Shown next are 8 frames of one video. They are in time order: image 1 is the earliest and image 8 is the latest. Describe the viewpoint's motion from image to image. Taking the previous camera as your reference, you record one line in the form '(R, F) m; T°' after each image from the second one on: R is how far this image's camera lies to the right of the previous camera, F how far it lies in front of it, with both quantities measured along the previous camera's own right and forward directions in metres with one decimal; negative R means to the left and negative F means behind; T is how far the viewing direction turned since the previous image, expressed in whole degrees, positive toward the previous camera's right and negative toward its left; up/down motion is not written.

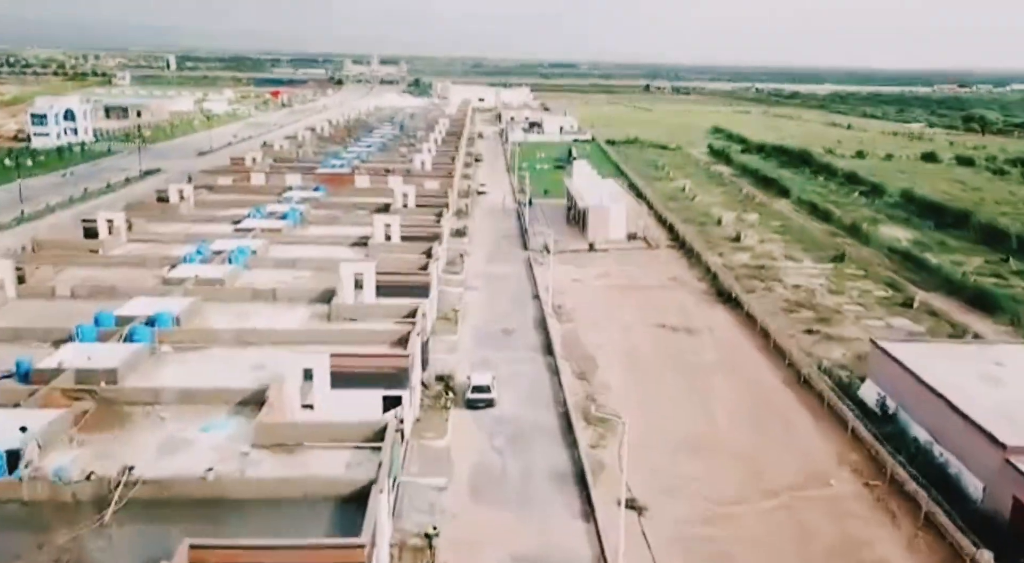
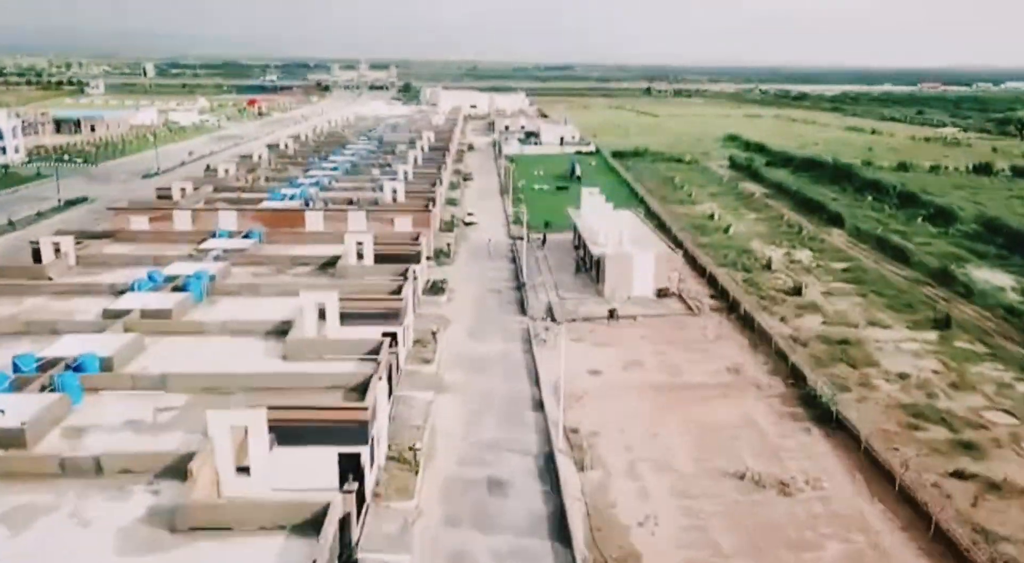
(+0.2, +9.0) m; 0°
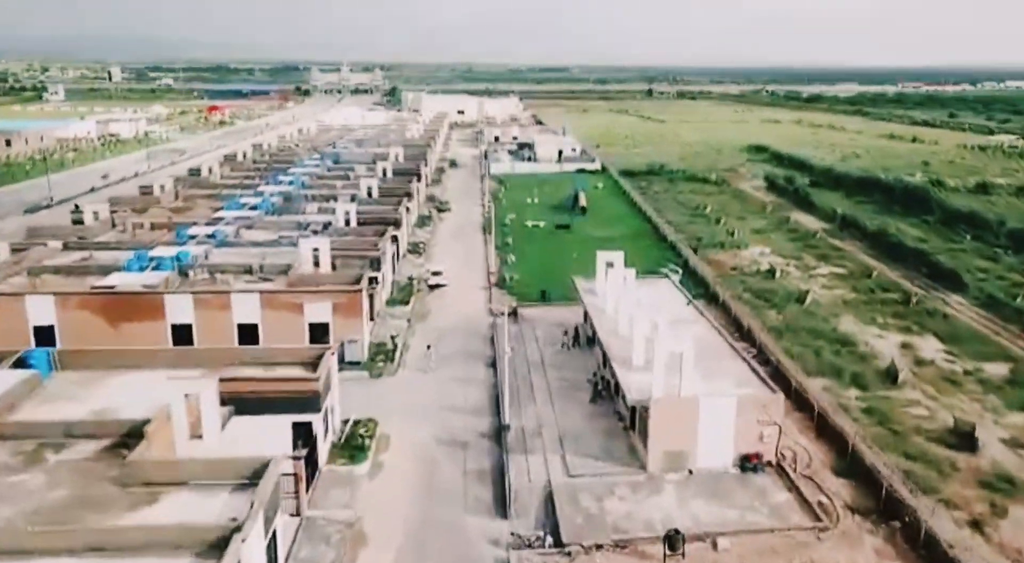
(+0.5, +12.3) m; 0°
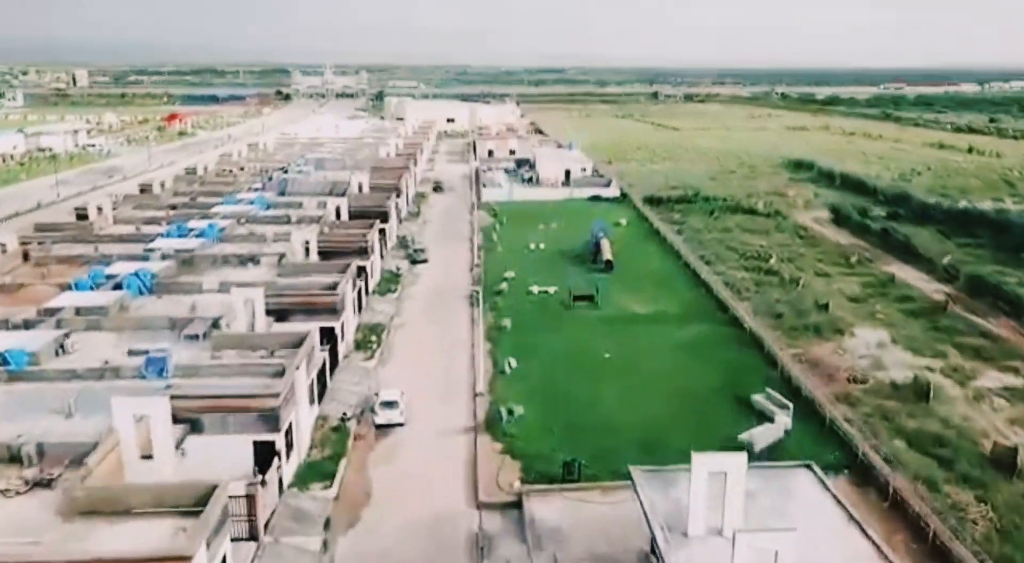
(-0.1, +11.7) m; 0°
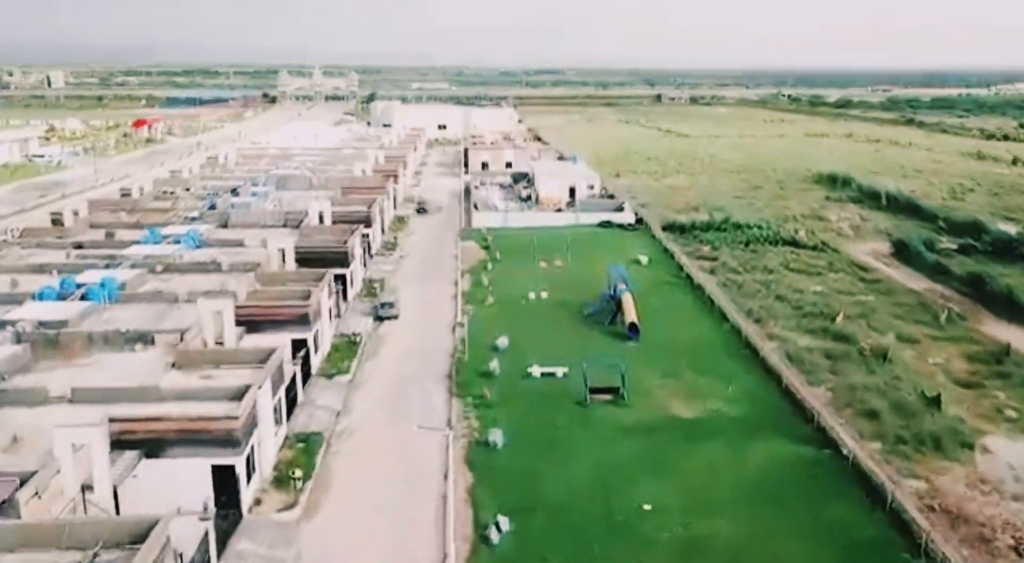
(+0.1, +7.5) m; 0°
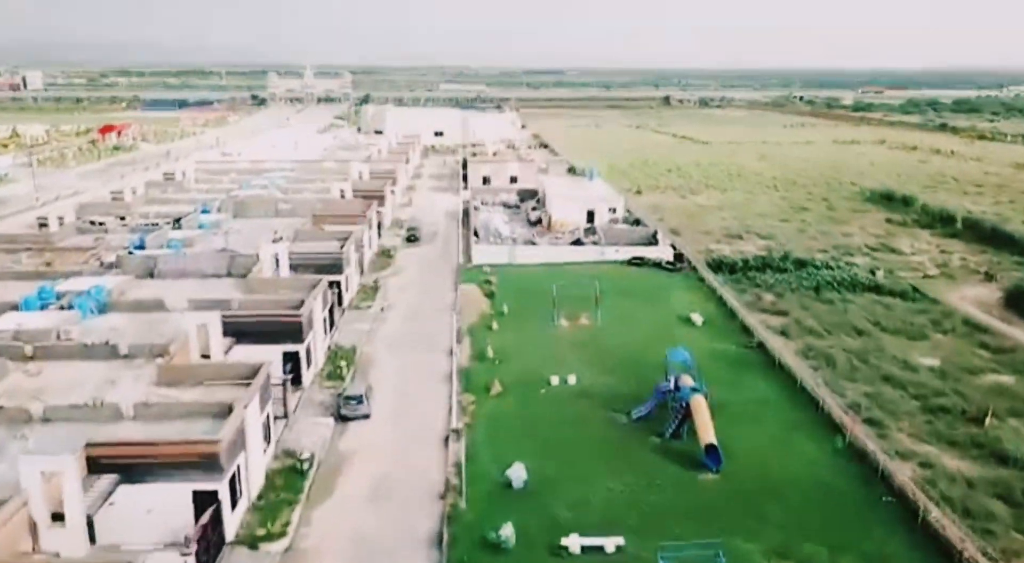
(-0.4, +7.7) m; 0°
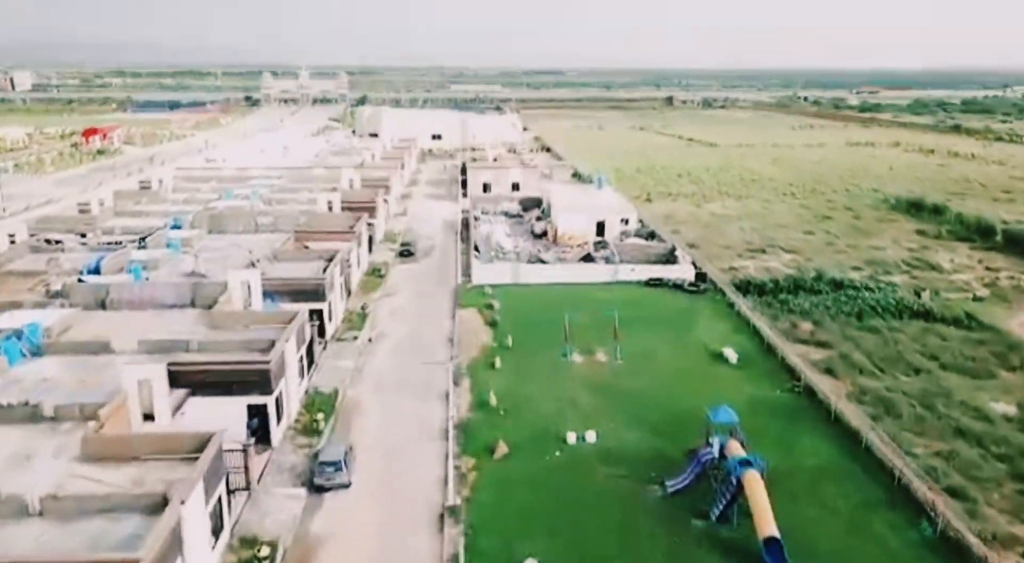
(-0.2, +3.3) m; 0°
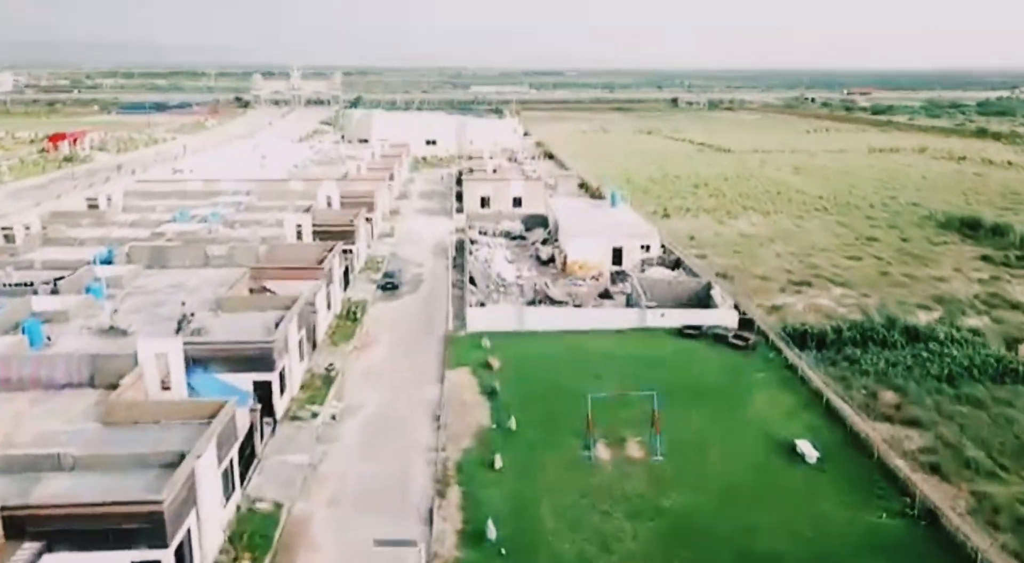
(-0.1, +5.5) m; 0°
